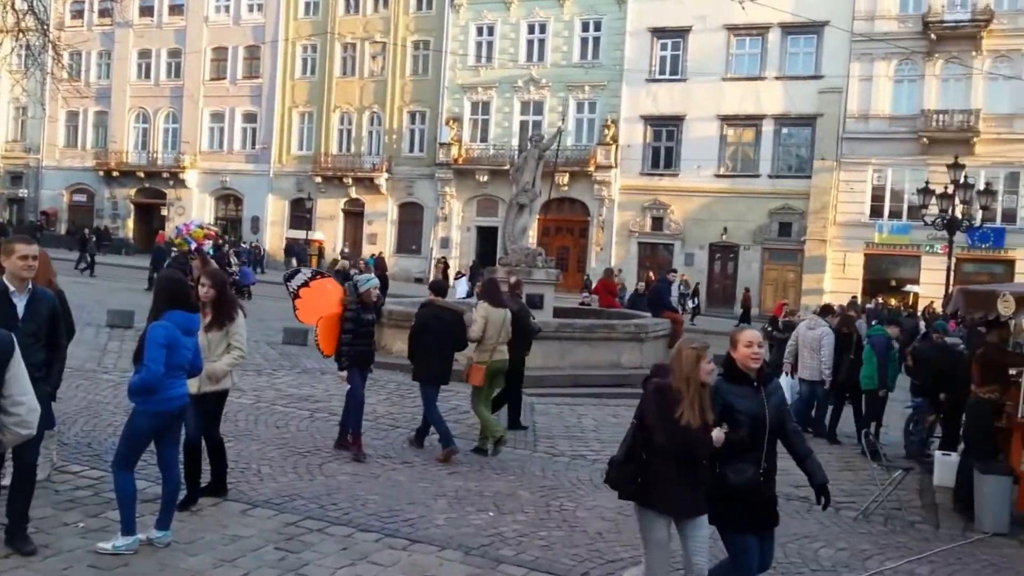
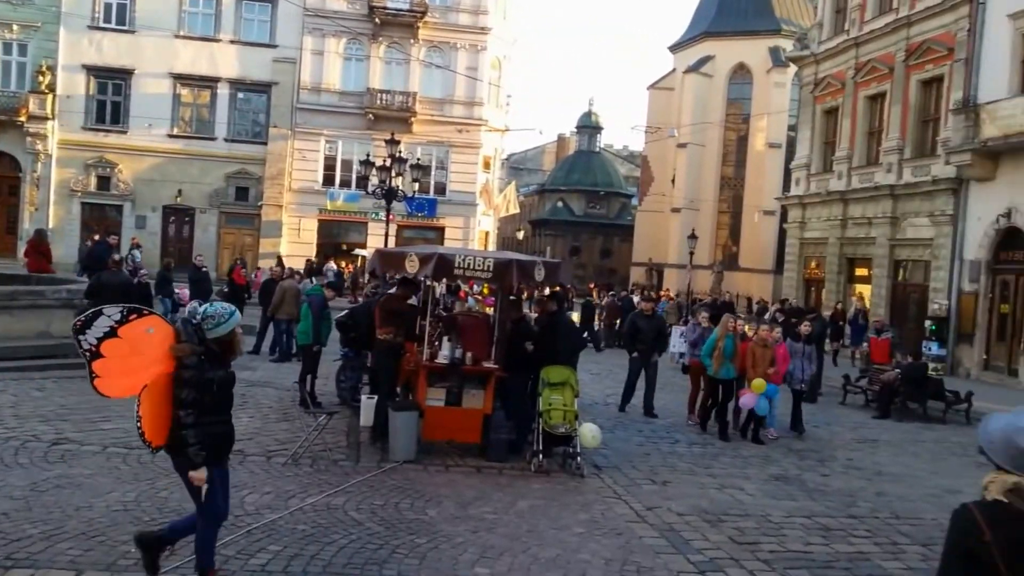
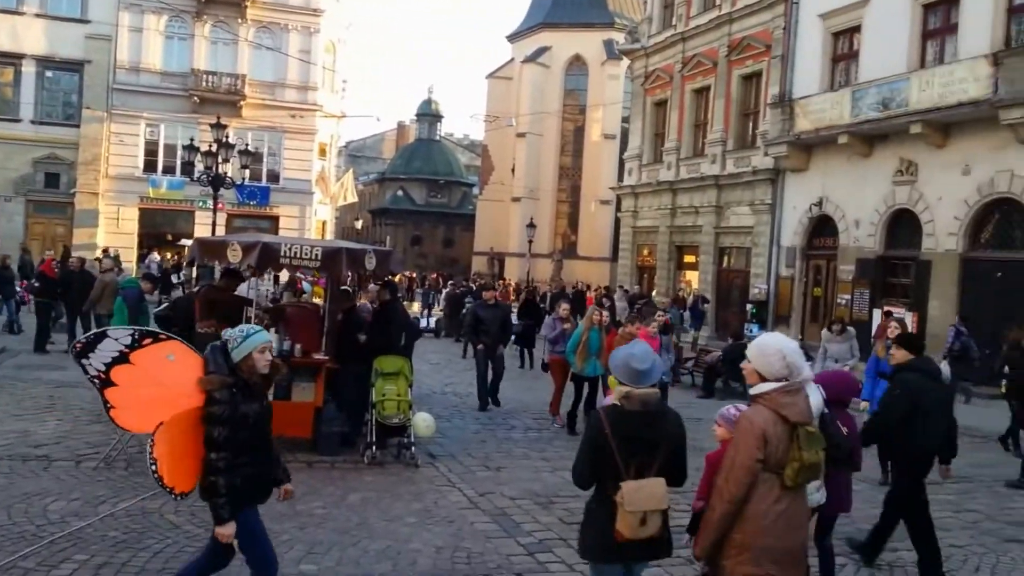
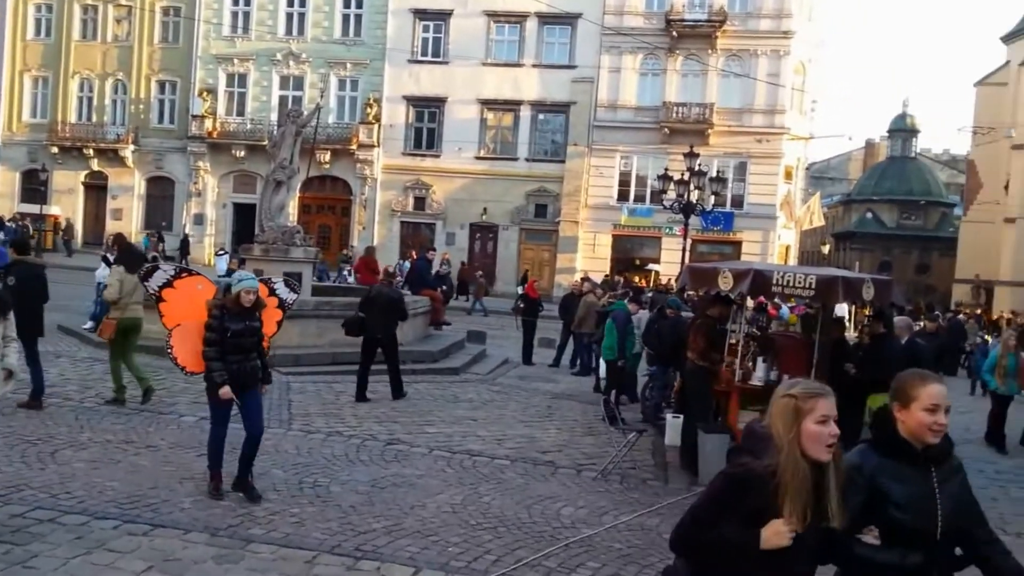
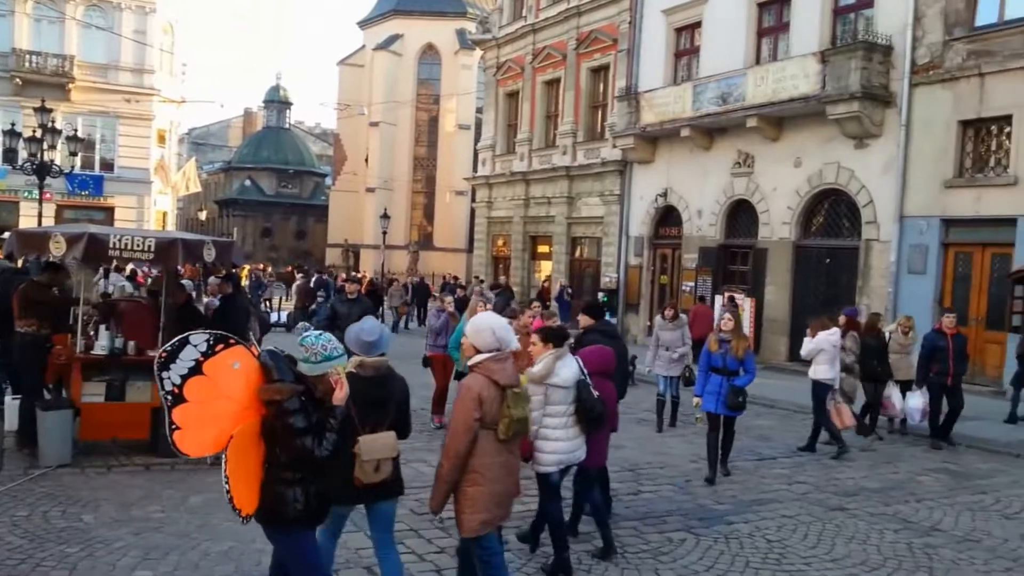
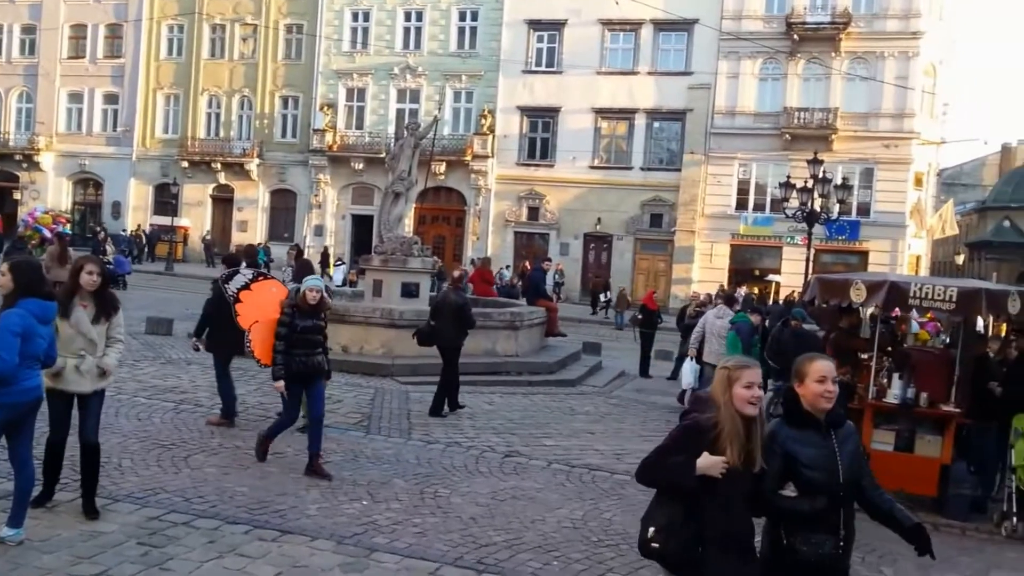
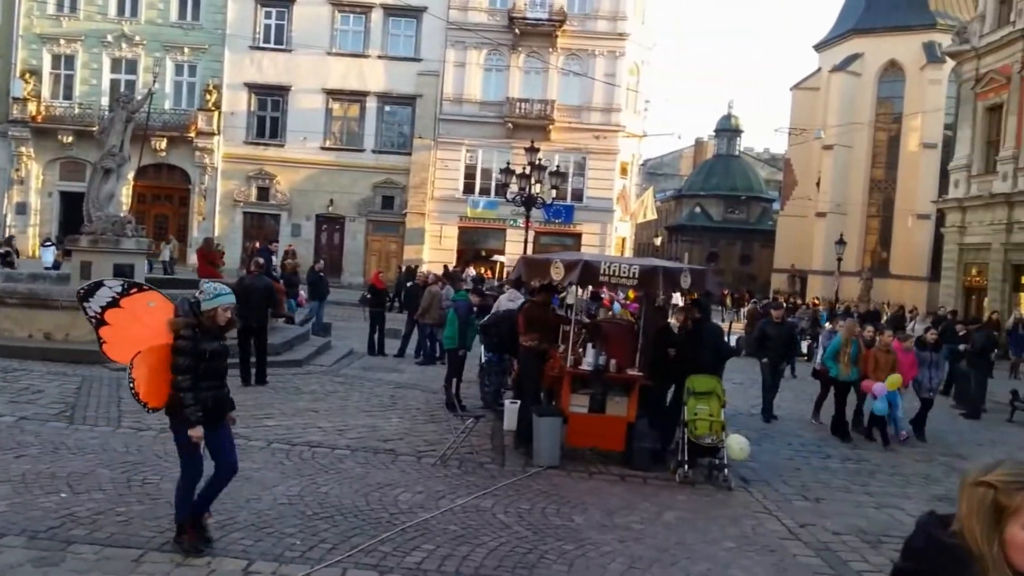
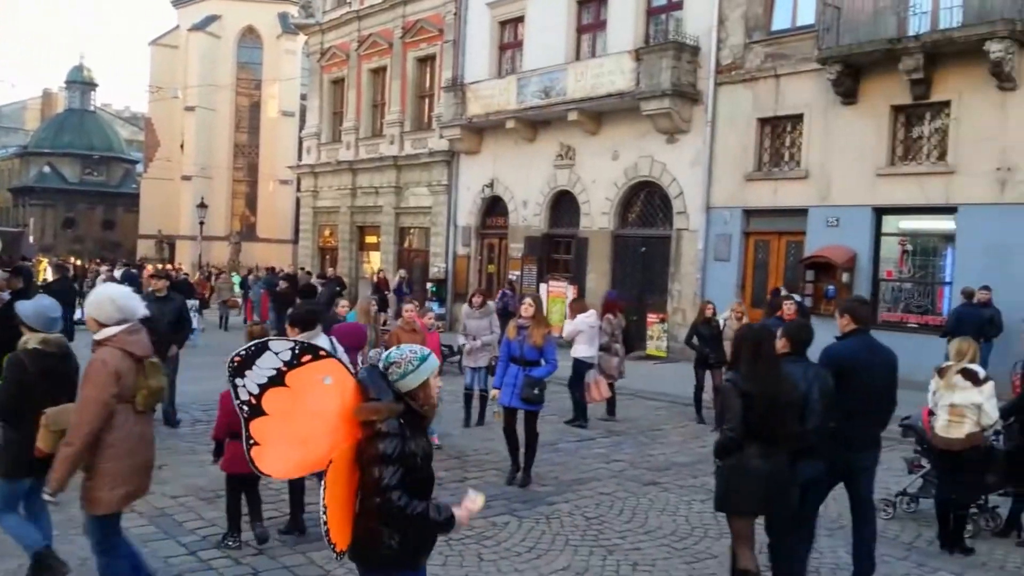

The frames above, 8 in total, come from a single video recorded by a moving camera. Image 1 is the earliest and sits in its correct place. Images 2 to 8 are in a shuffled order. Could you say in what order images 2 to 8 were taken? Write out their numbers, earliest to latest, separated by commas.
6, 4, 7, 2, 3, 5, 8
